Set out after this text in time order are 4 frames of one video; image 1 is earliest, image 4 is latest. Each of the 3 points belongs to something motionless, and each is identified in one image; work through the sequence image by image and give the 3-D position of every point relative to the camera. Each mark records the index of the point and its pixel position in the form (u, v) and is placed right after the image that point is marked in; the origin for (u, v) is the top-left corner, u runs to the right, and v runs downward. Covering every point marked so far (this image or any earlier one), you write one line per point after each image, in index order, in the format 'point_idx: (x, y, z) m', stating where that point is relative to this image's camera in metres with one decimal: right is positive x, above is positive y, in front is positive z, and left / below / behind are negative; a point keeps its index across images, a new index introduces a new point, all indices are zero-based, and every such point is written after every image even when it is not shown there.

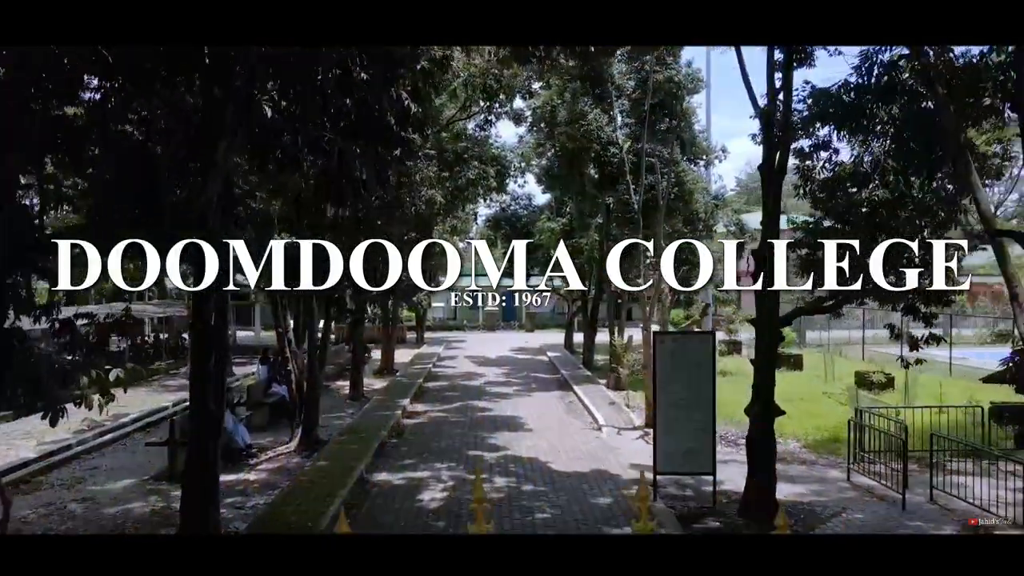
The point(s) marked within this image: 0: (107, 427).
0: (-5.8, -2.0, +12.0) m
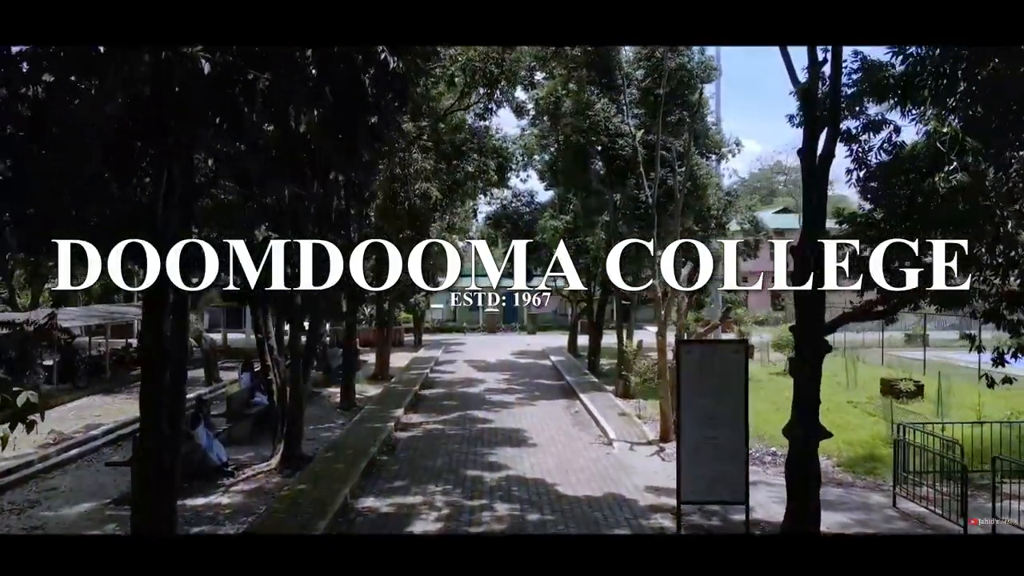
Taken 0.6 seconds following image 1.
0: (-5.8, -2.0, +11.0) m
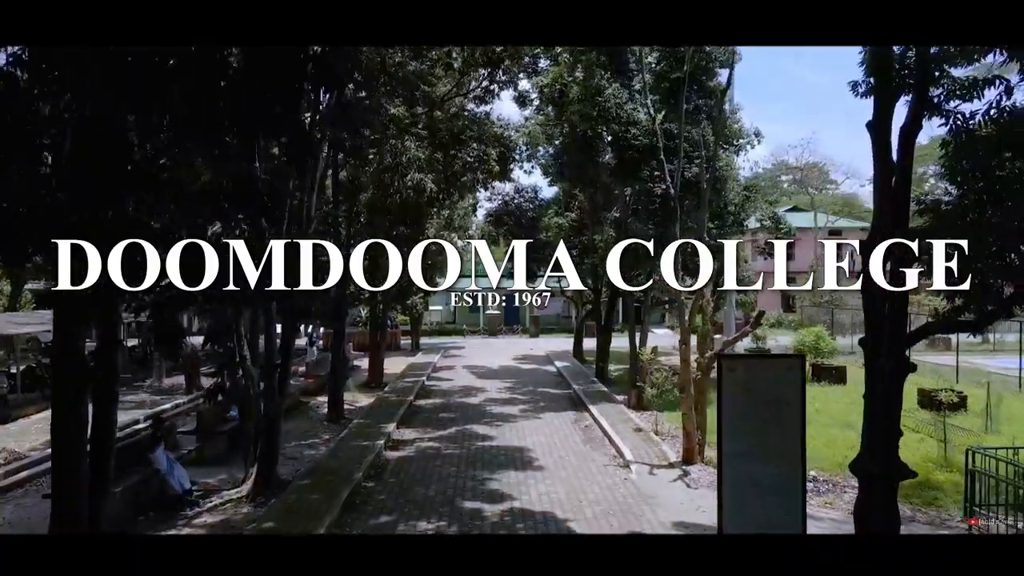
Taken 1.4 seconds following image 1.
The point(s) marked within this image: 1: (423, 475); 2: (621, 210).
0: (-5.8, -2.1, +9.9) m
1: (-1.0, -2.0, +9.0) m
2: (+2.1, +1.5, +15.7) m
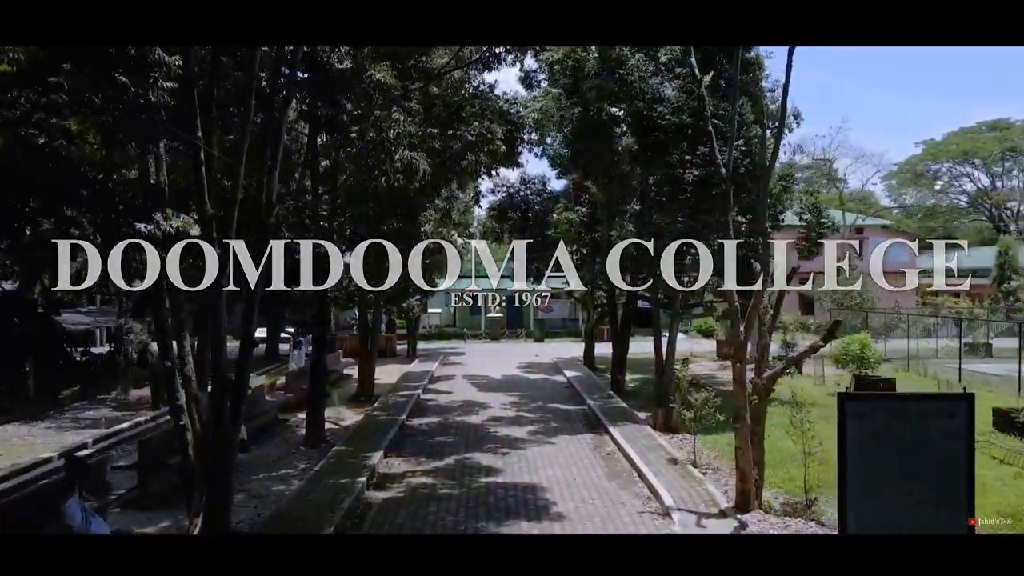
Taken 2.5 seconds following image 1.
0: (-5.7, -2.1, +8.0) m
1: (-0.9, -2.1, +7.2) m
2: (+2.2, +1.5, +13.9) m
